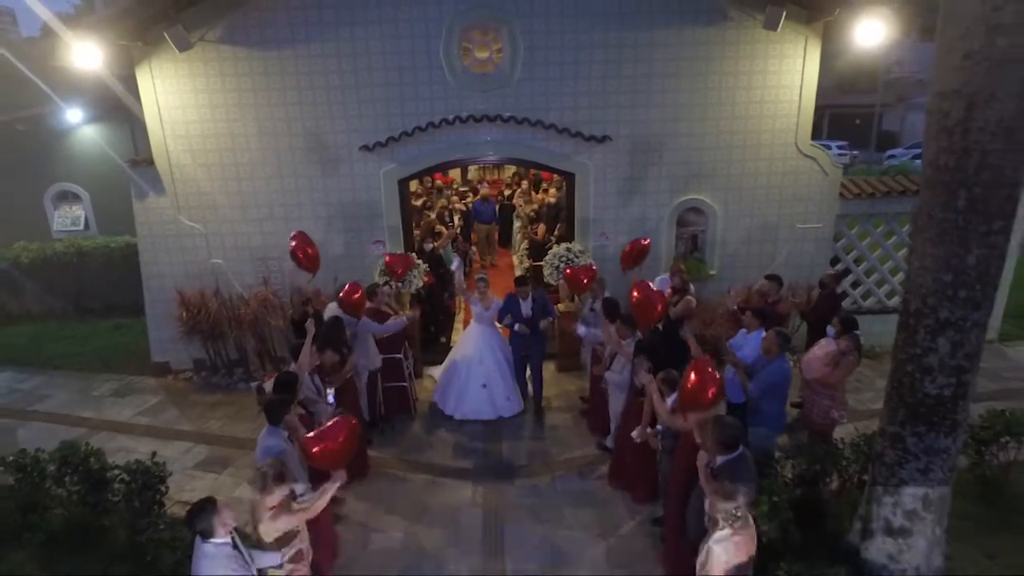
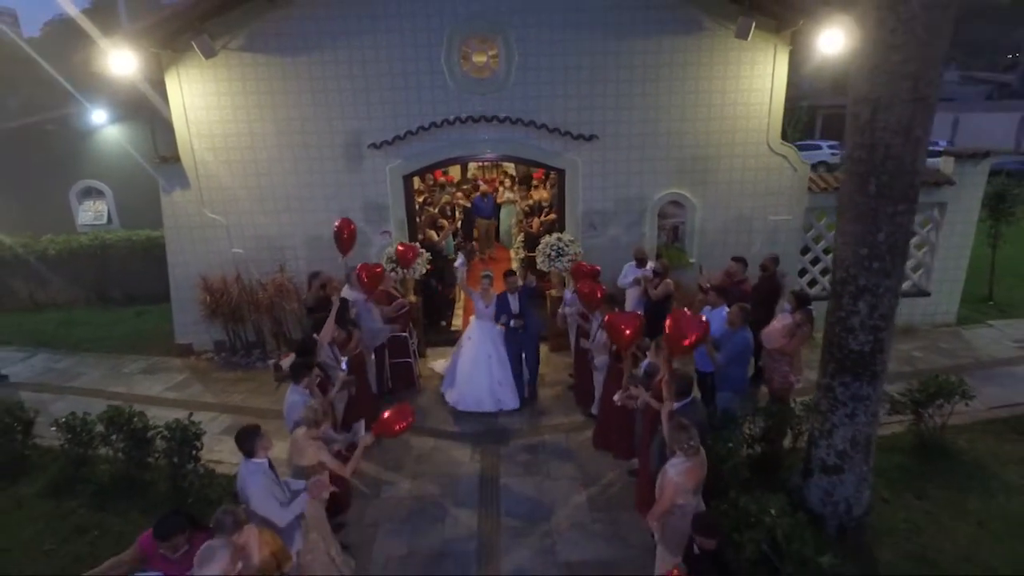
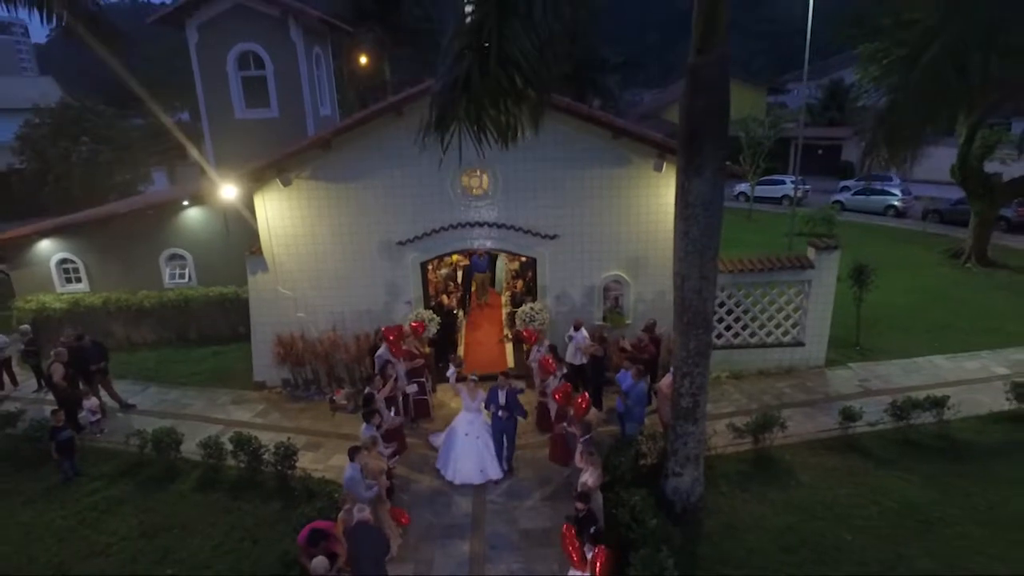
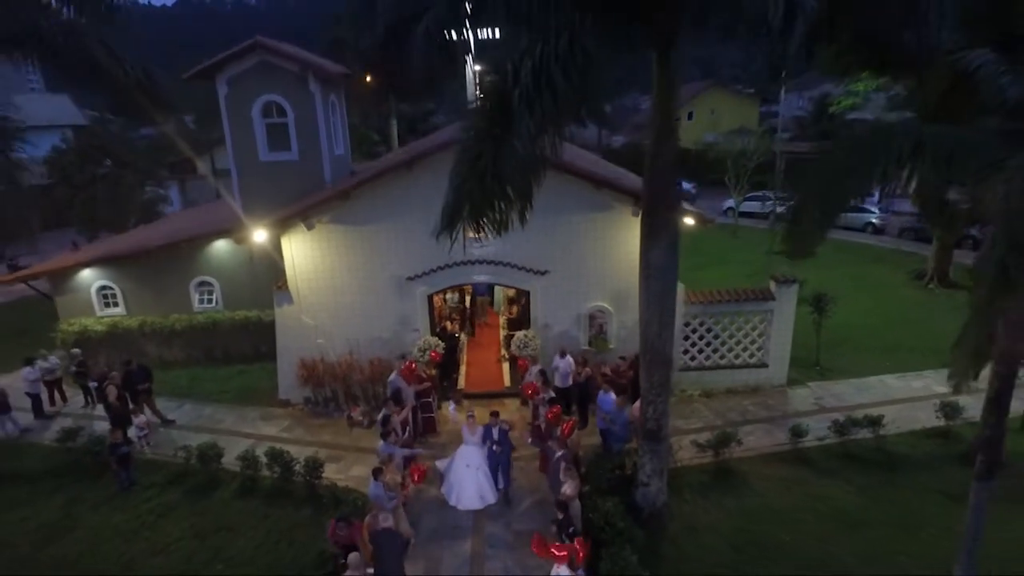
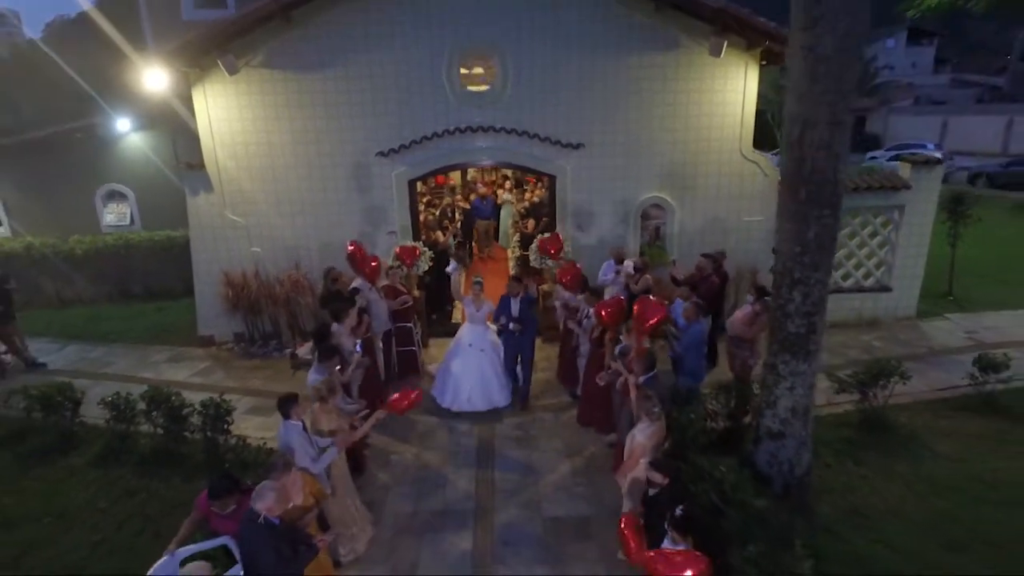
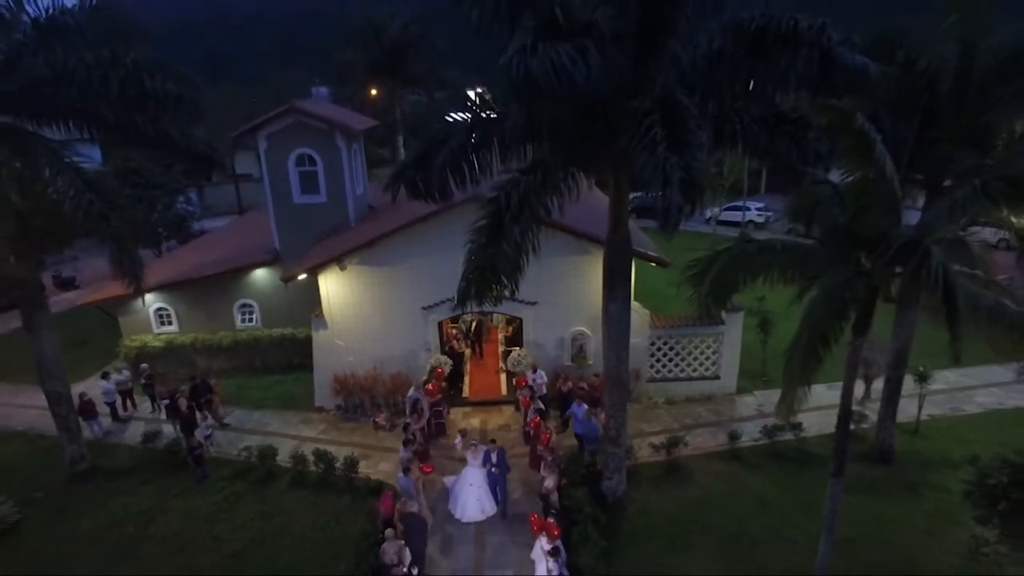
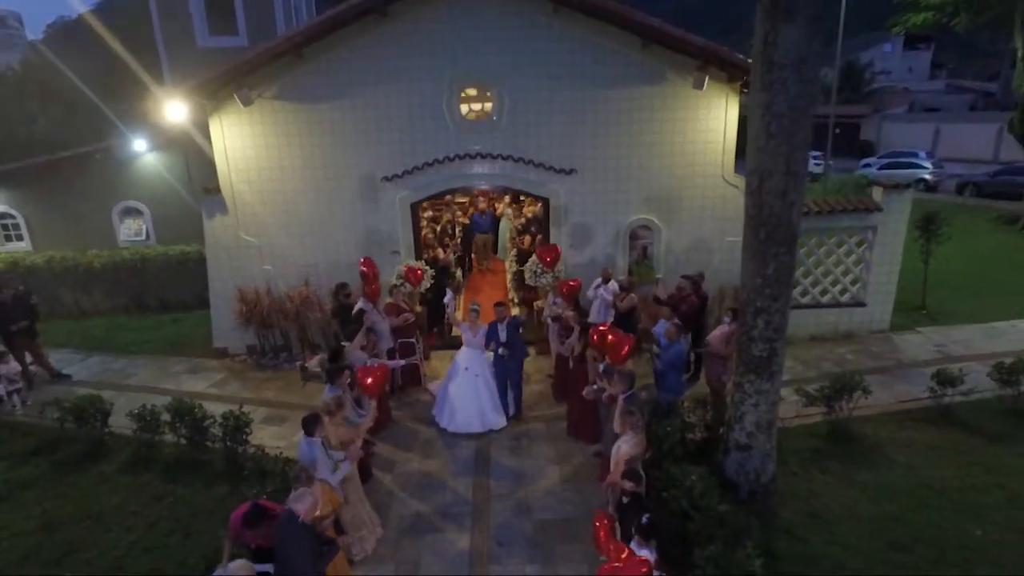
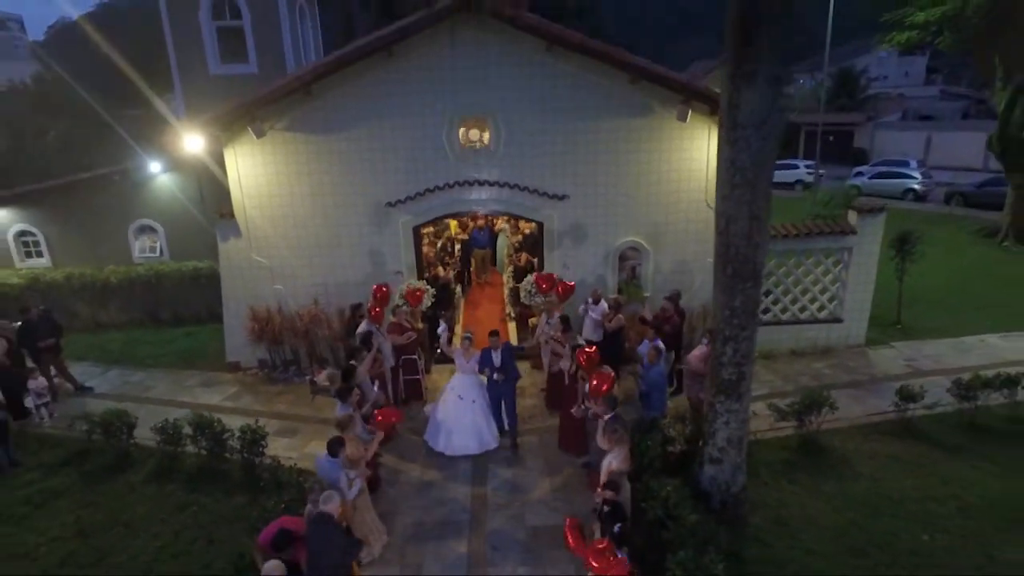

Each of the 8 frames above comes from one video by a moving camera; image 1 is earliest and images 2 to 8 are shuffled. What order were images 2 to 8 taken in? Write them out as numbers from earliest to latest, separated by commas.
2, 5, 7, 8, 3, 4, 6
